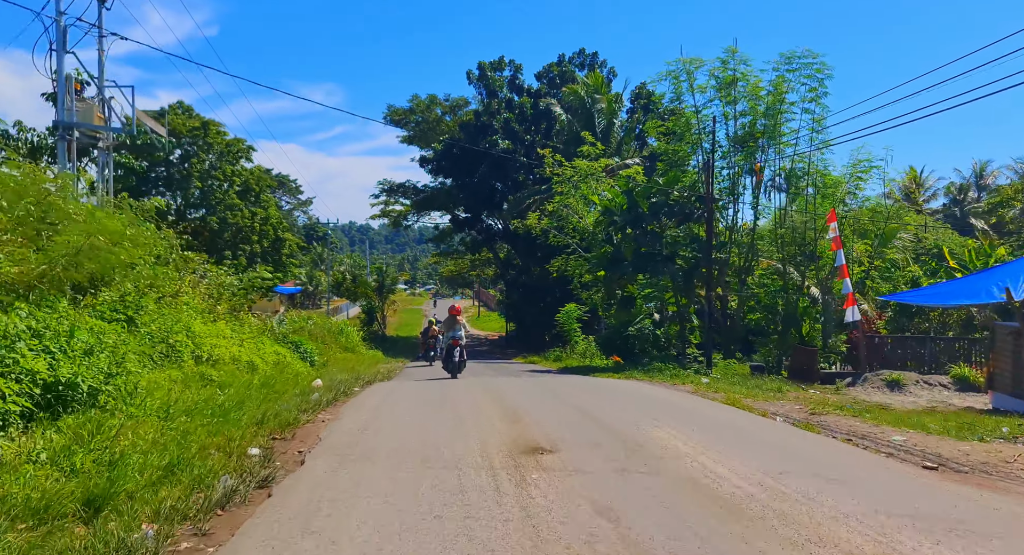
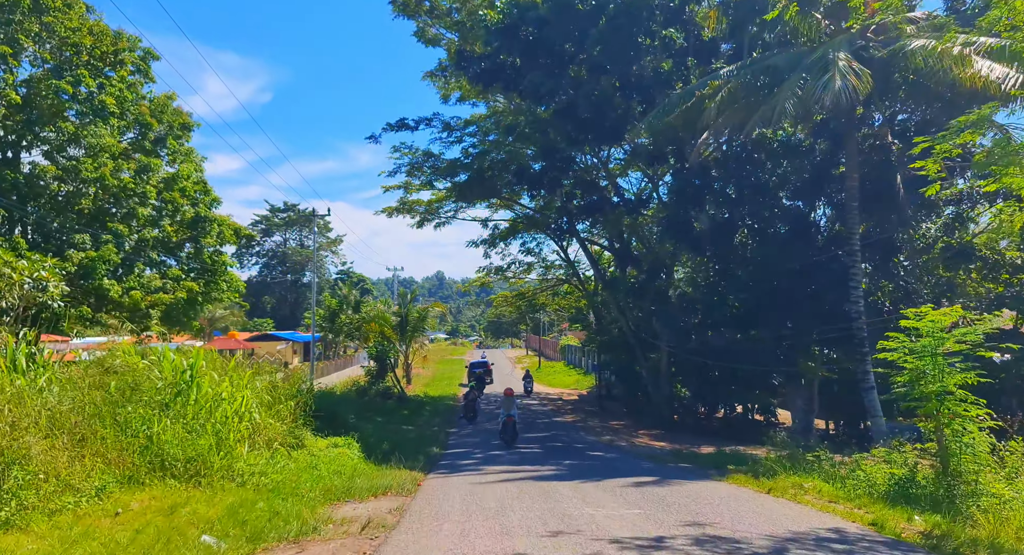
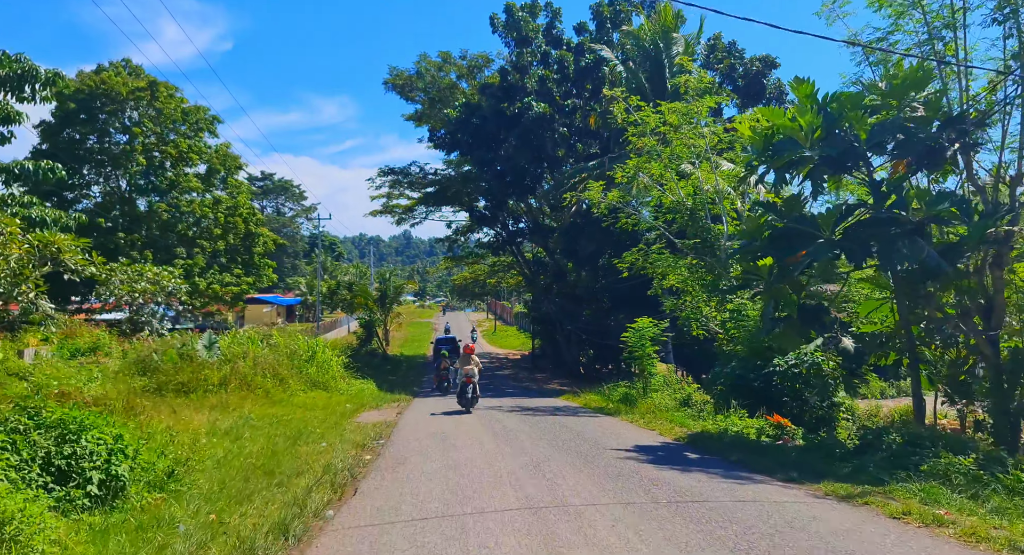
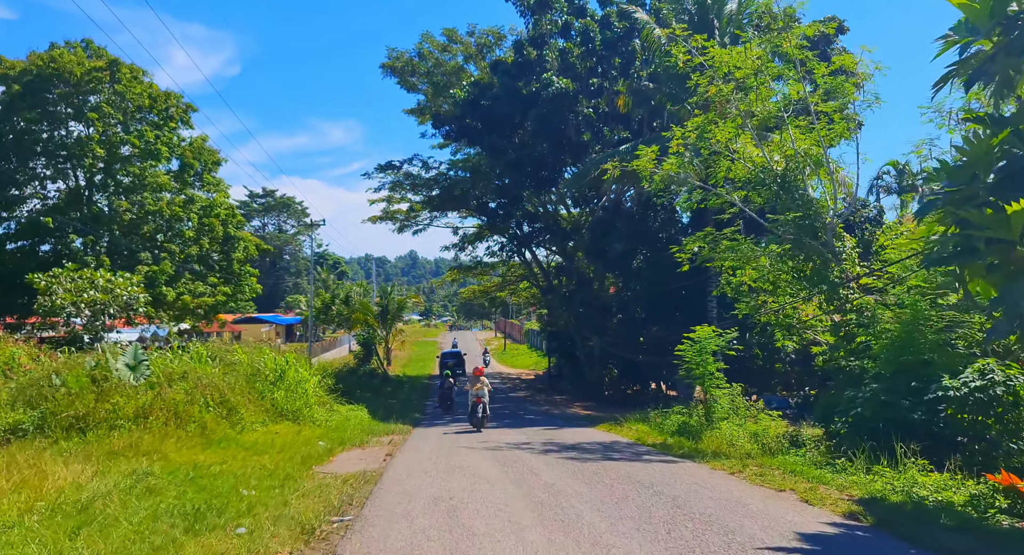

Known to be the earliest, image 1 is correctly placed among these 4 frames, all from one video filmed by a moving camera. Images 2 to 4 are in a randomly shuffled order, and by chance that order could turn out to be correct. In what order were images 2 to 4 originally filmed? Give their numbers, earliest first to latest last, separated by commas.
3, 4, 2
